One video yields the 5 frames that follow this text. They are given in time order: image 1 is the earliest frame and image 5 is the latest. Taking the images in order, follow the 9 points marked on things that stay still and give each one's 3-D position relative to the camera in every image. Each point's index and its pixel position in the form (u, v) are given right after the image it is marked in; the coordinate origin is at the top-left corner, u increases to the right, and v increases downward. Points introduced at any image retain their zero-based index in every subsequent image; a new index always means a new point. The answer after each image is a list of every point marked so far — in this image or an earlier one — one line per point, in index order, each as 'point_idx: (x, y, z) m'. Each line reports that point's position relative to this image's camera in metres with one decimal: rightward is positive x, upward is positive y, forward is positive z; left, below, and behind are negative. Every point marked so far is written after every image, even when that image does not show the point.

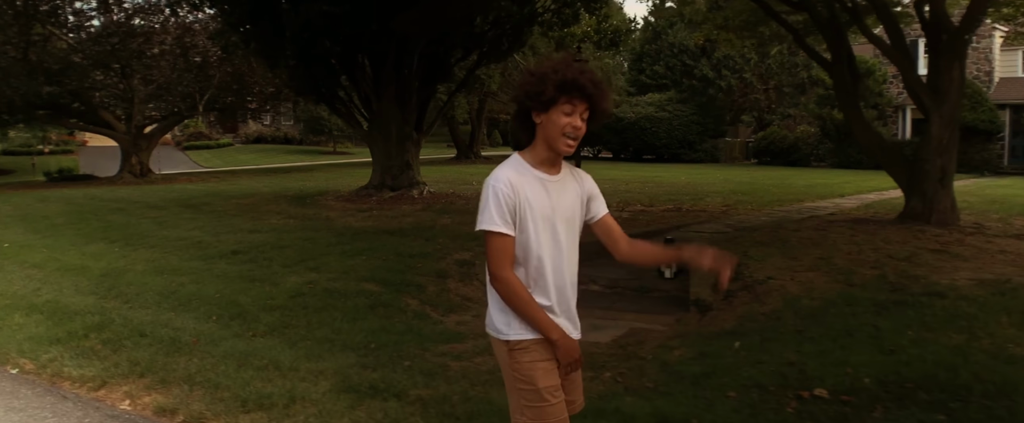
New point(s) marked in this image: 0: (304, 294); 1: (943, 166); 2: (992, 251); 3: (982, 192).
0: (-1.9, -0.7, +6.0) m
1: (+5.8, +0.7, +9.0) m
2: (+5.4, -0.4, +7.4) m
3: (+11.4, +0.4, +16.0) m
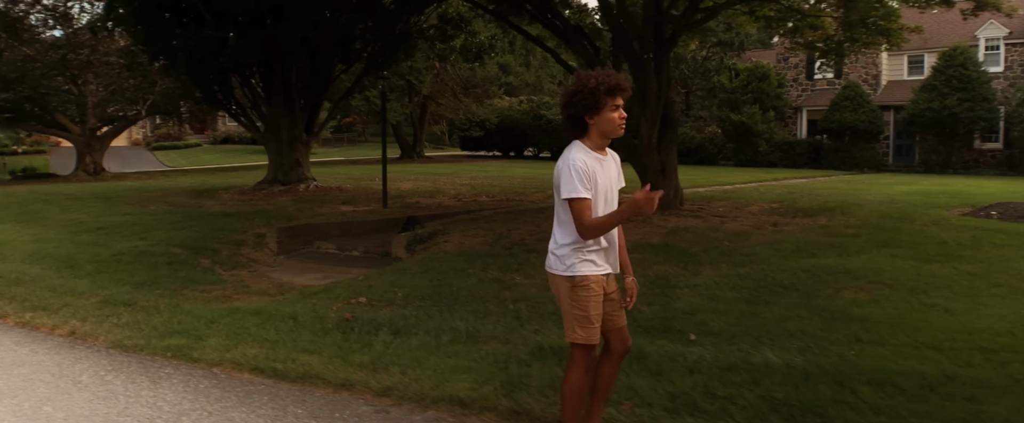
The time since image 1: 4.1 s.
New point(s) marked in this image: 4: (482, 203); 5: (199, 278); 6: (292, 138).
0: (-5.2, -0.6, +8.7) m
1: (+2.6, +0.9, +11.6) m
2: (+2.2, -0.2, +10.1) m
3: (+8.2, +0.7, +18.7) m
4: (-0.6, +0.2, +14.2) m
5: (-3.9, -0.8, +8.2) m
6: (-5.6, +1.9, +16.9) m
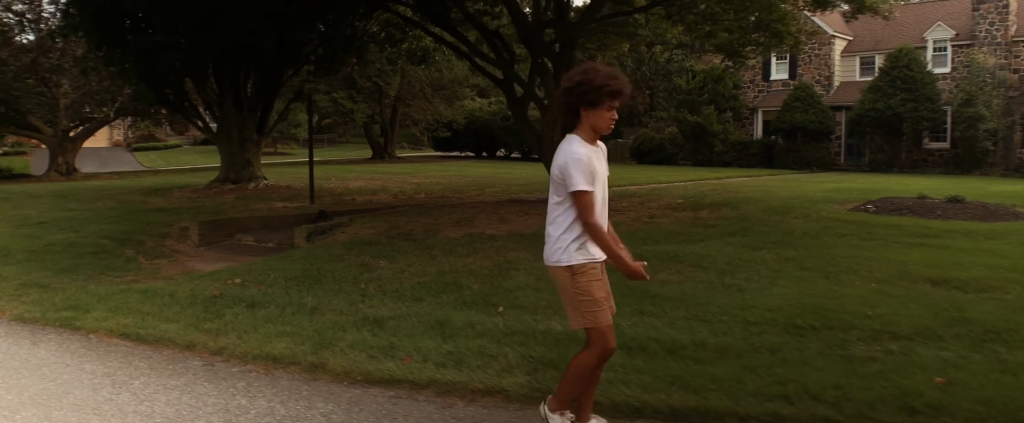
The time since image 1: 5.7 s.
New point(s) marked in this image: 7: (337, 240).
0: (-6.8, -0.5, +9.8) m
1: (+1.0, +1.0, +12.7) m
2: (+0.5, -0.1, +11.1) m
3: (+6.6, +0.8, +19.7) m
4: (-2.3, +0.3, +15.3) m
5: (-5.6, -0.8, +9.3) m
6: (-7.3, +2.0, +18.0) m
7: (-2.5, -0.4, +9.3) m
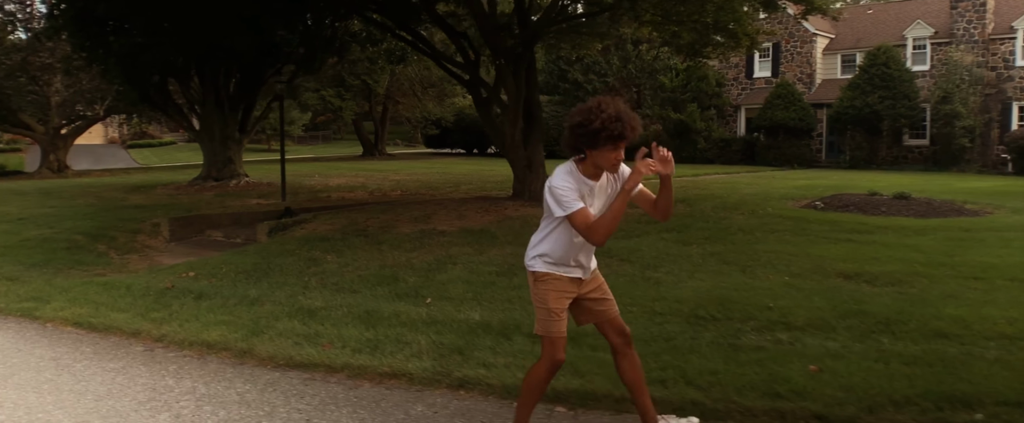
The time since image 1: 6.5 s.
0: (-7.6, -0.4, +10.4) m
1: (+0.2, +1.0, +13.2) m
2: (-0.2, -0.1, +11.6) m
3: (+5.9, +0.9, +20.2) m
4: (-3.0, +0.4, +15.8) m
5: (-6.3, -0.7, +9.8) m
6: (-8.0, +2.1, +18.5) m
7: (-3.2, -0.4, +9.8) m
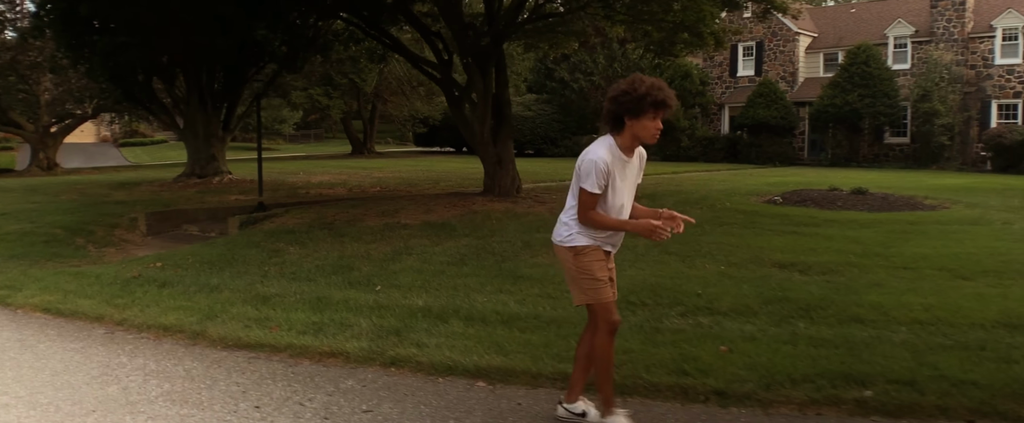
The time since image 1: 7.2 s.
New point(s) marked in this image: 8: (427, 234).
0: (-8.2, -0.4, +10.8) m
1: (-0.4, +1.1, +13.6) m
2: (-0.9, 0.0, +12.1) m
3: (+5.2, +1.0, +20.6) m
4: (-3.6, +0.5, +16.2) m
5: (-7.0, -0.6, +10.3) m
6: (-8.6, +2.2, +18.9) m
7: (-3.9, -0.3, +10.3) m
8: (-1.3, -0.3, +9.8) m
